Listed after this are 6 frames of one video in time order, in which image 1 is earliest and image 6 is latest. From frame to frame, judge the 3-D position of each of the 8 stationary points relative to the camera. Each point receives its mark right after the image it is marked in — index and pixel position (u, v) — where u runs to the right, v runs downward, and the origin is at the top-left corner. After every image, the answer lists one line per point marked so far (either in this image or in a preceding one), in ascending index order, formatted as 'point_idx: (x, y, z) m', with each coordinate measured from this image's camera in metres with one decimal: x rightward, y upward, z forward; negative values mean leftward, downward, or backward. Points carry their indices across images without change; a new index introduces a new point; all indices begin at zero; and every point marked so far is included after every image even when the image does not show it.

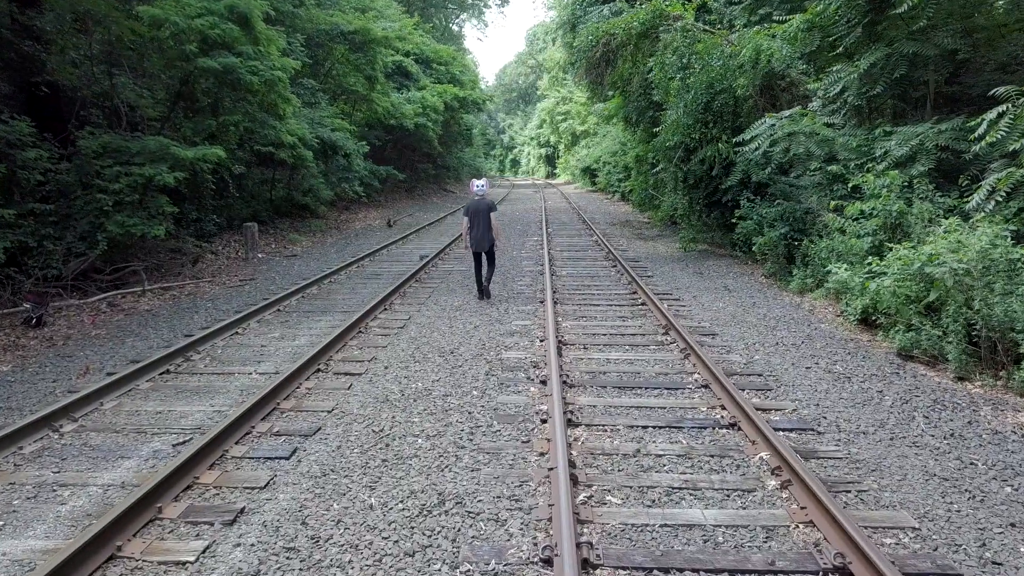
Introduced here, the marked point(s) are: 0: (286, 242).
0: (-7.1, +1.4, +16.1) m
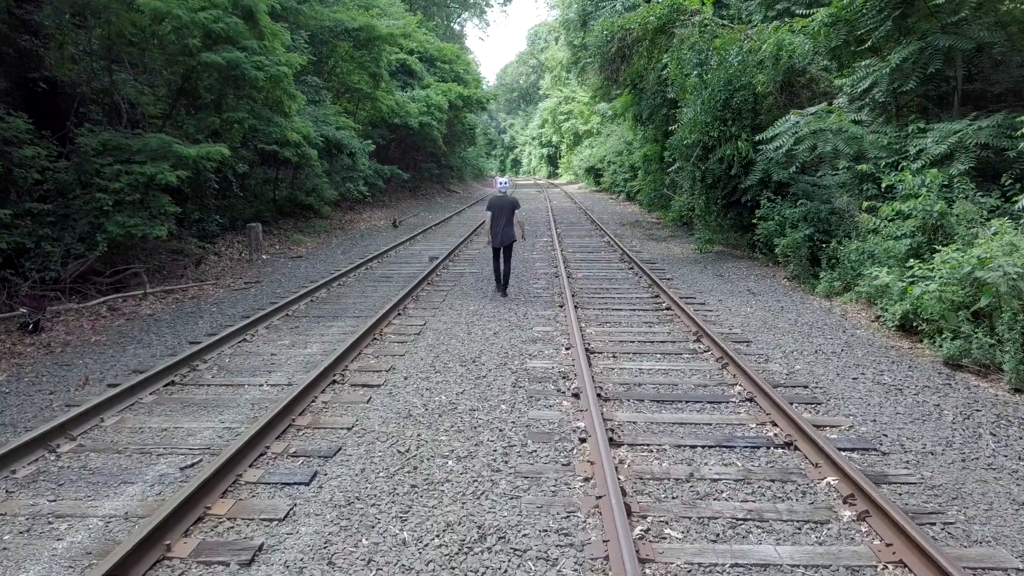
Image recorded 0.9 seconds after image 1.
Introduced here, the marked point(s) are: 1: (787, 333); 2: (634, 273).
0: (-6.8, +1.4, +15.7) m
1: (+3.9, -0.6, +7.2) m
2: (+2.7, +0.3, +11.2) m
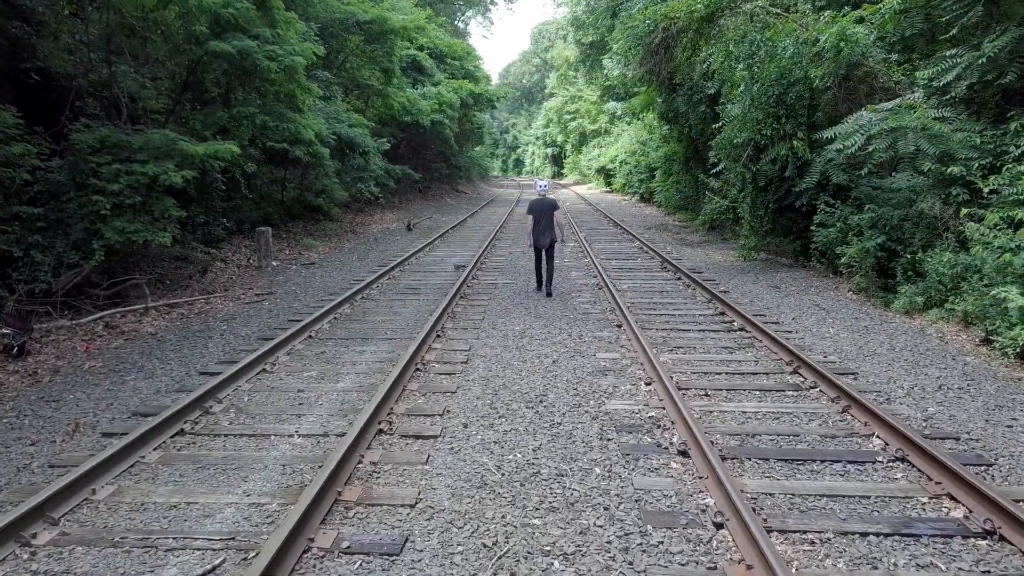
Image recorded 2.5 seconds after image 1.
0: (-6.1, +1.1, +14.7) m
1: (+4.6, -0.9, +6.2) m
2: (+3.4, +0.1, +10.2) m
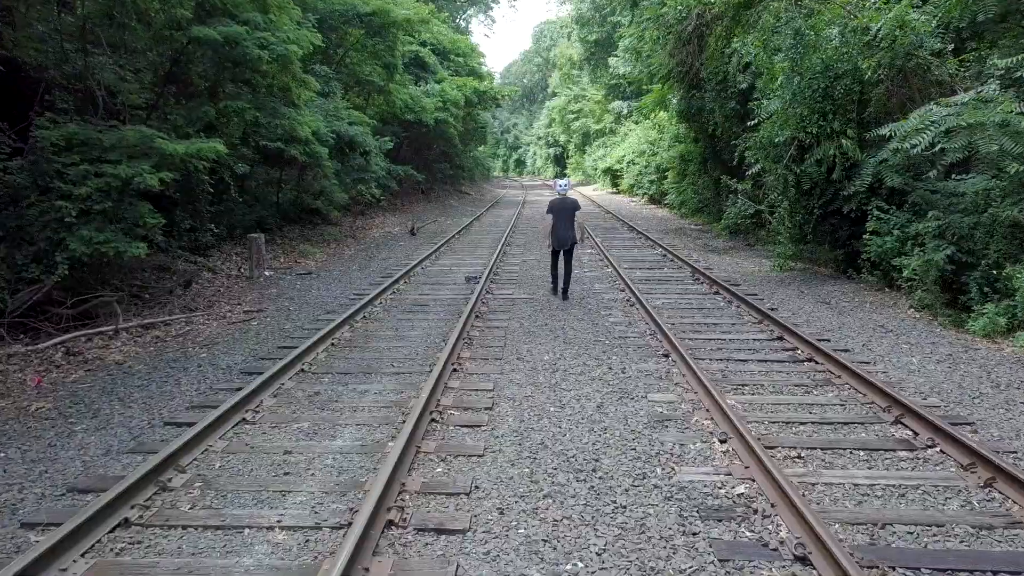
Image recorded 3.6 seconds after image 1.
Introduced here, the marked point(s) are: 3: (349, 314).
0: (-5.7, +0.9, +13.6) m
1: (+5.0, -1.2, +5.1) m
2: (+3.8, -0.2, +9.2) m
3: (-2.4, -0.4, +7.6) m
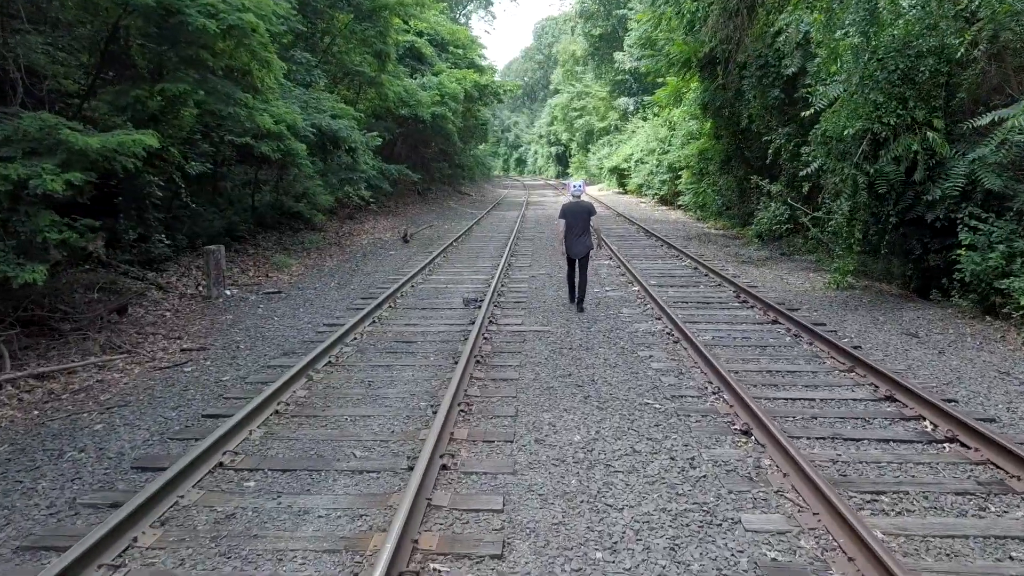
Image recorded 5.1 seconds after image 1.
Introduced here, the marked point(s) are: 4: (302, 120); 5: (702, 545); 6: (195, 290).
0: (-5.6, +0.4, +11.8) m
1: (+5.1, -1.6, +3.3) m
2: (+3.9, -0.6, +7.3) m
3: (-2.3, -0.8, +5.7) m
4: (-5.2, +4.2, +12.6) m
5: (+1.2, -1.6, +3.2) m
6: (-6.2, 0.0, +10.0) m
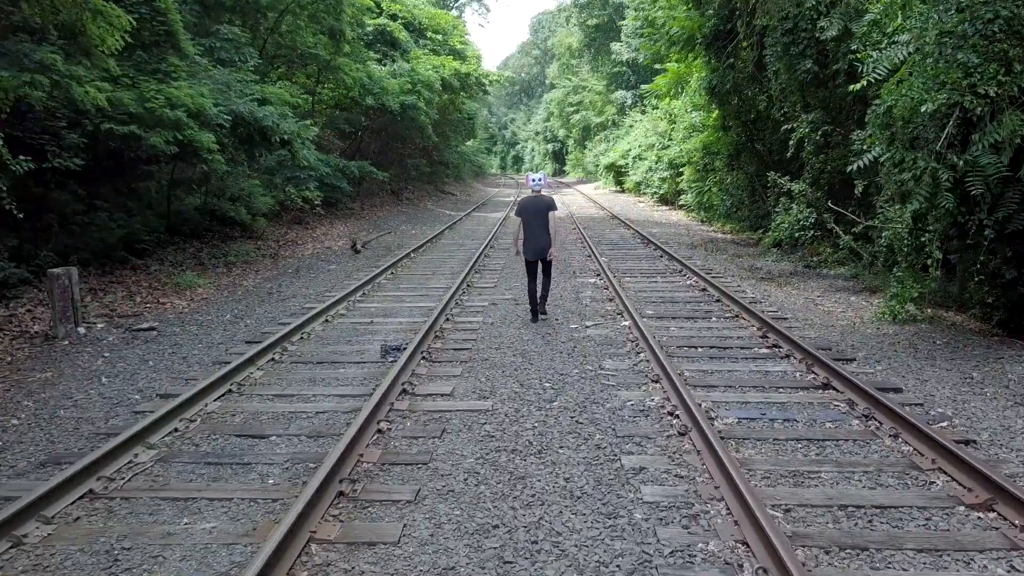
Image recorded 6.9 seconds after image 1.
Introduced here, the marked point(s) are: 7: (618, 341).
0: (-6.3, -0.1, +9.3) m
1: (+4.4, -2.1, +0.8) m
2: (+3.2, -1.1, +4.8) m
3: (-3.0, -1.3, +3.3) m
4: (-5.9, +3.6, +10.1) m
5: (+0.4, -2.1, +0.7) m
6: (-7.0, -0.5, +7.5) m
7: (+1.4, -0.7, +6.6) m
